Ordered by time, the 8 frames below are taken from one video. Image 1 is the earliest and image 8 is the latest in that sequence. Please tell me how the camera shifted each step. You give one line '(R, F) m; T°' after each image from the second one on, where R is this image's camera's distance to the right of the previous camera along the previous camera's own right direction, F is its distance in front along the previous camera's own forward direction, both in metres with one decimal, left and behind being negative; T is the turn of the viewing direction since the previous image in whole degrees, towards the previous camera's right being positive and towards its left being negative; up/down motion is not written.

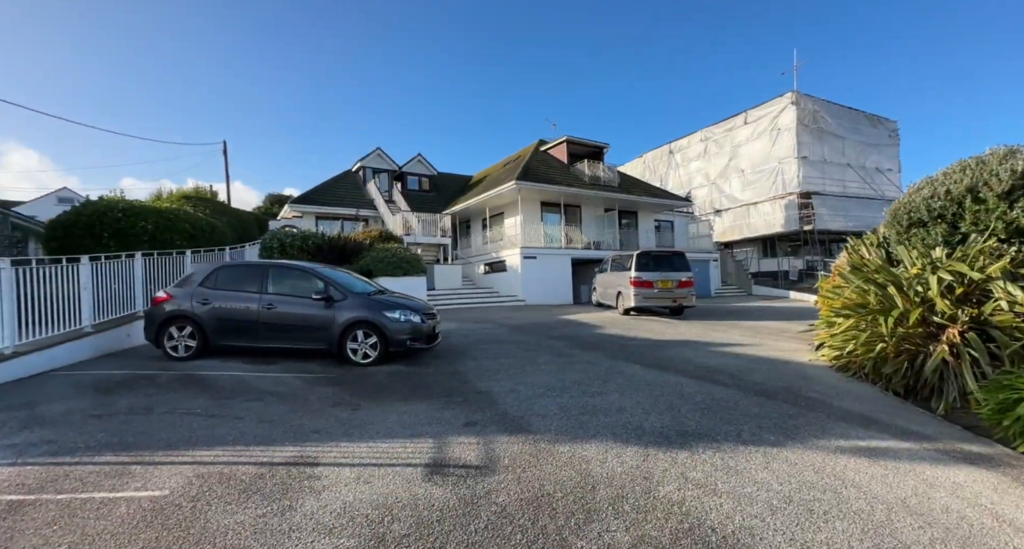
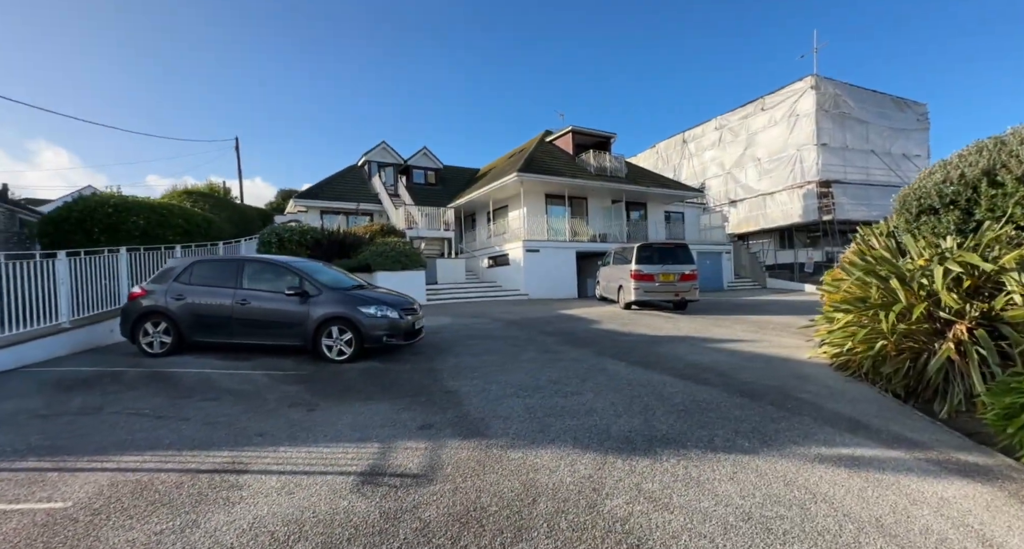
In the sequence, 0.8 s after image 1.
(+0.5, +0.2) m; -2°
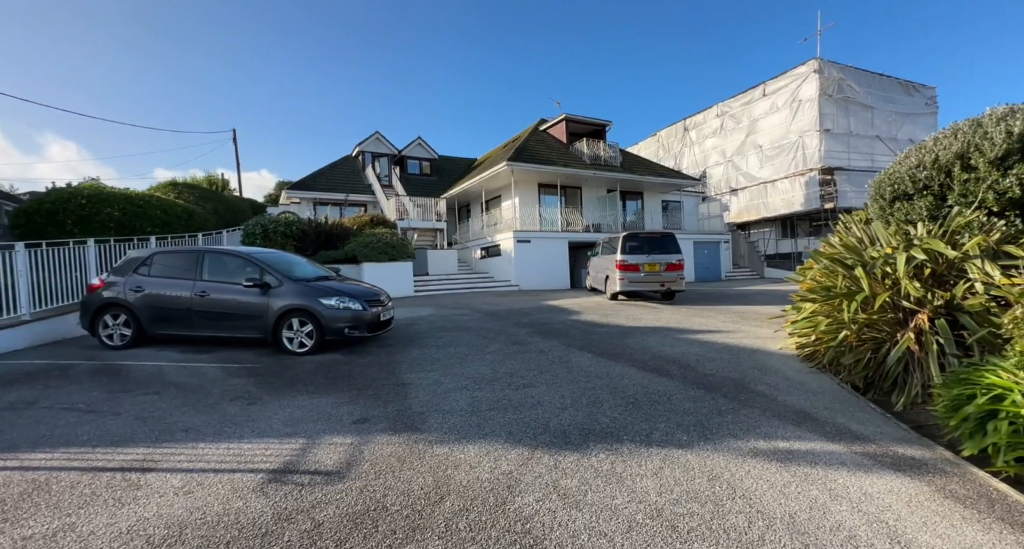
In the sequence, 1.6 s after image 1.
(+0.6, +0.1) m; -1°
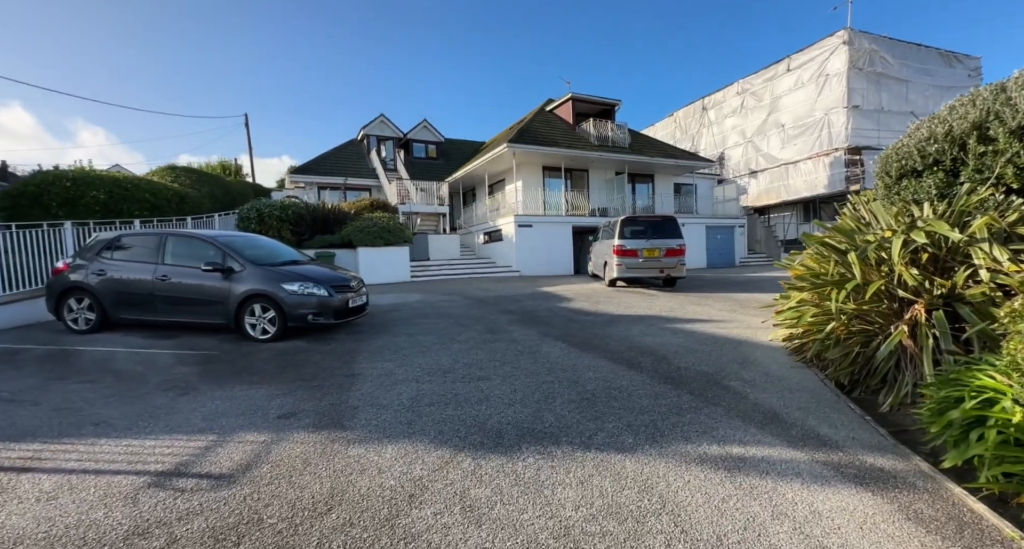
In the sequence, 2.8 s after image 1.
(+0.6, +0.3) m; -2°
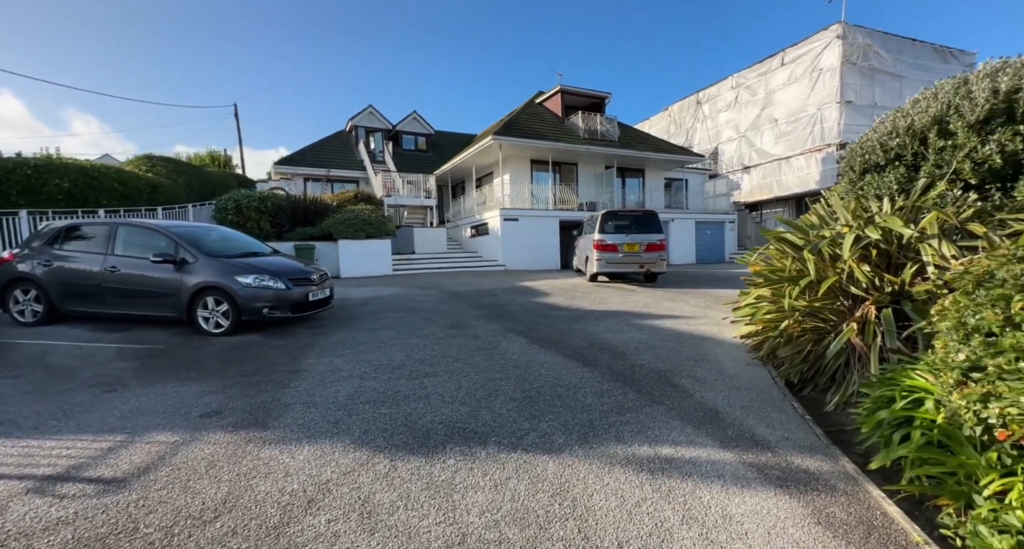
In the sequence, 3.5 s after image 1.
(+0.5, +0.1) m; 0°
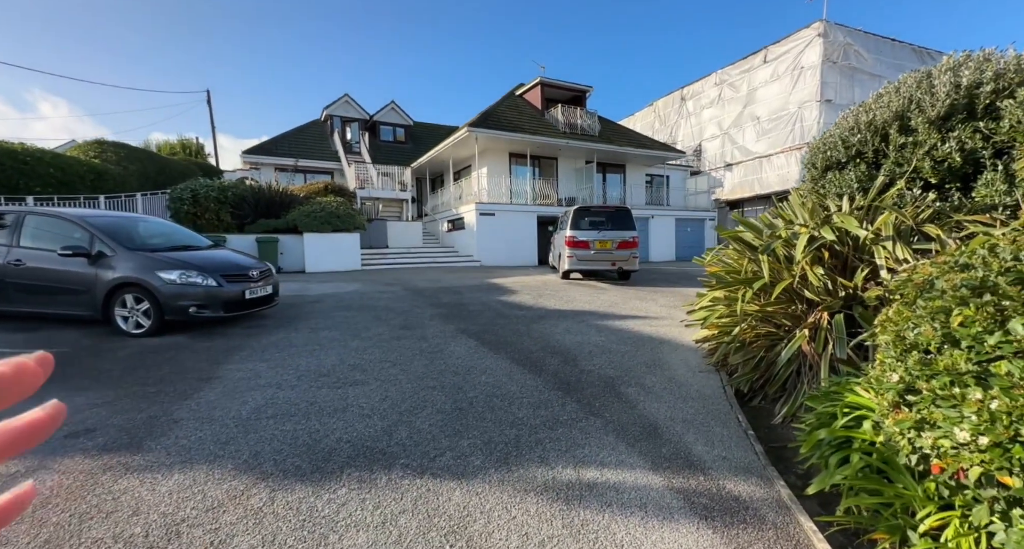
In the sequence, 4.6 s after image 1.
(+0.5, +0.3) m; +2°
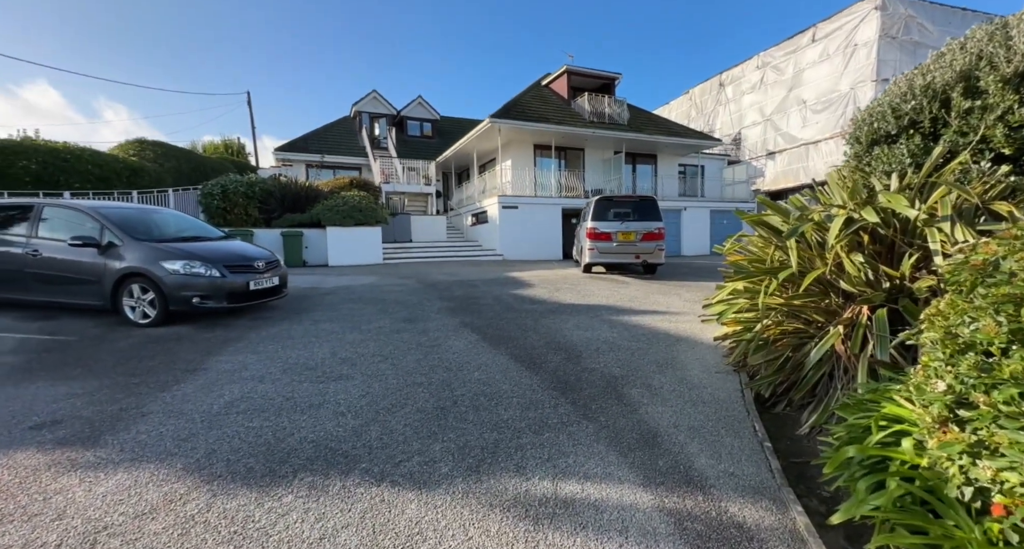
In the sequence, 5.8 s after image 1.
(+0.3, +0.3) m; -4°
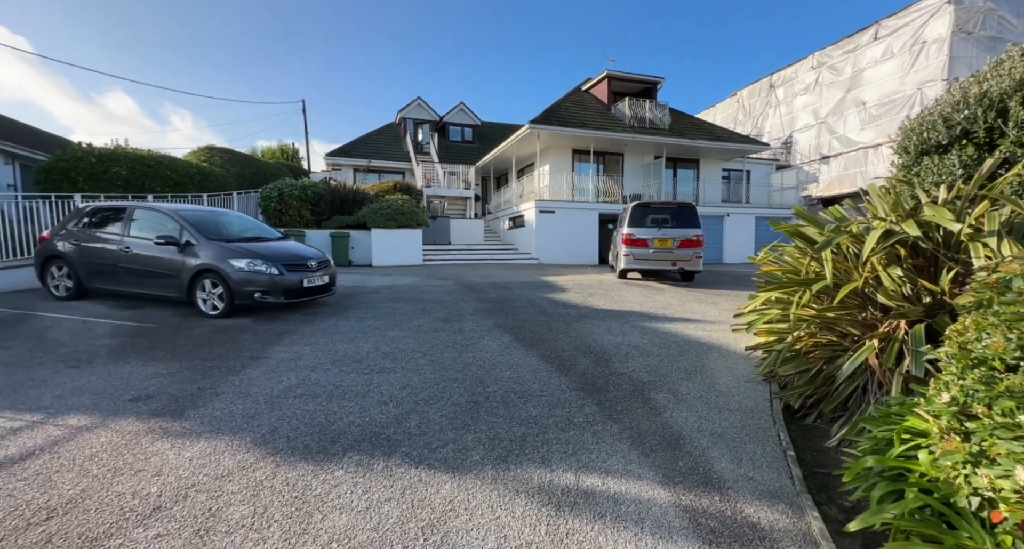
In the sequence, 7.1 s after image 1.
(0.0, -0.2) m; -5°
